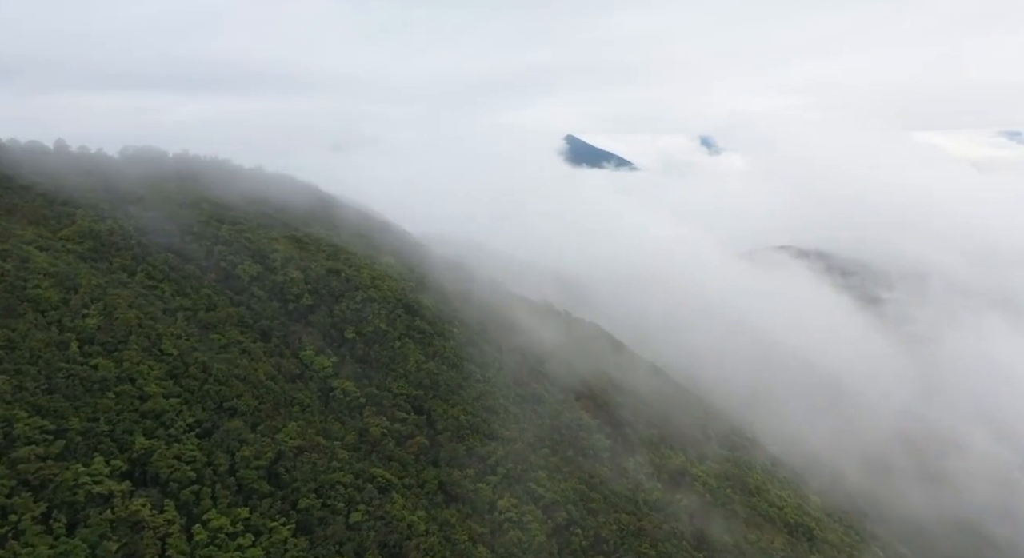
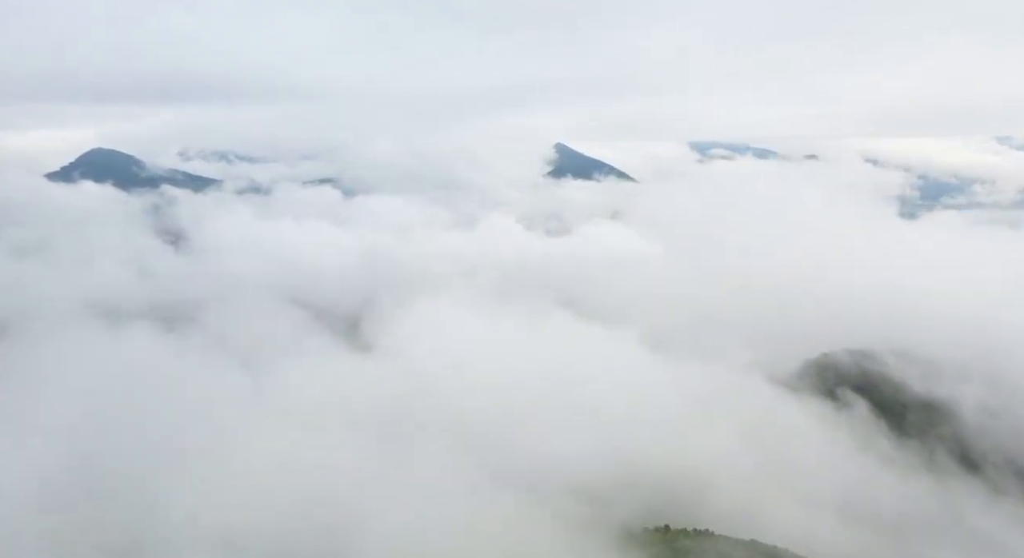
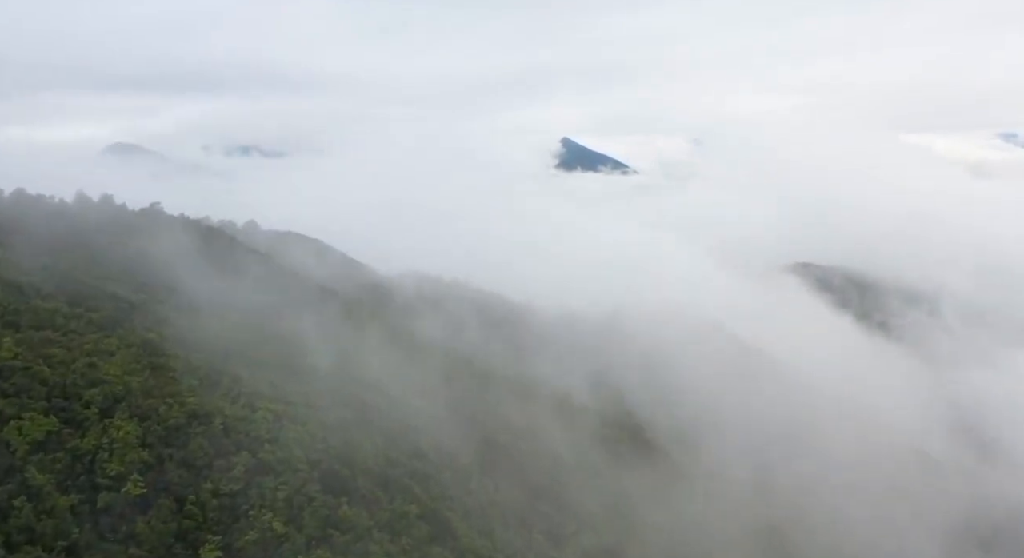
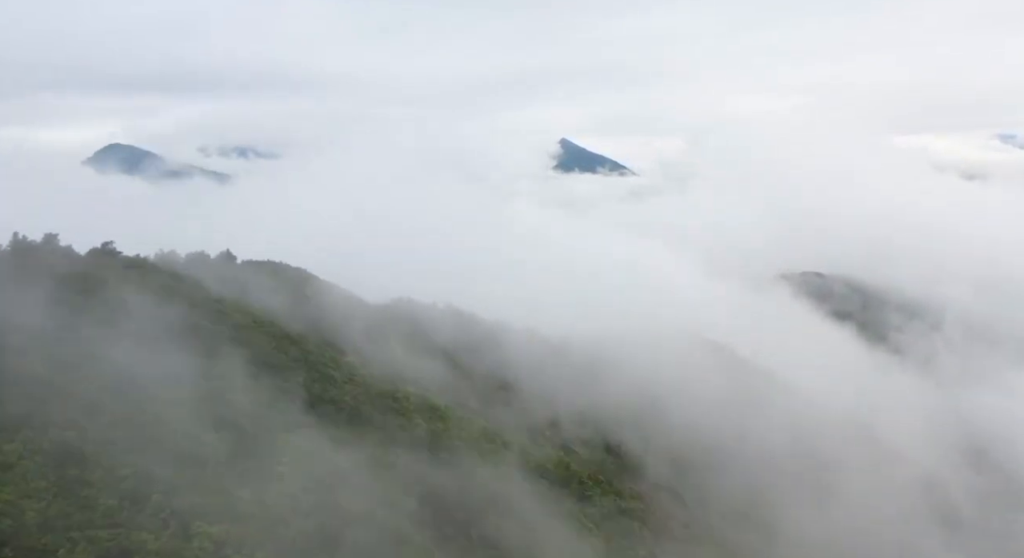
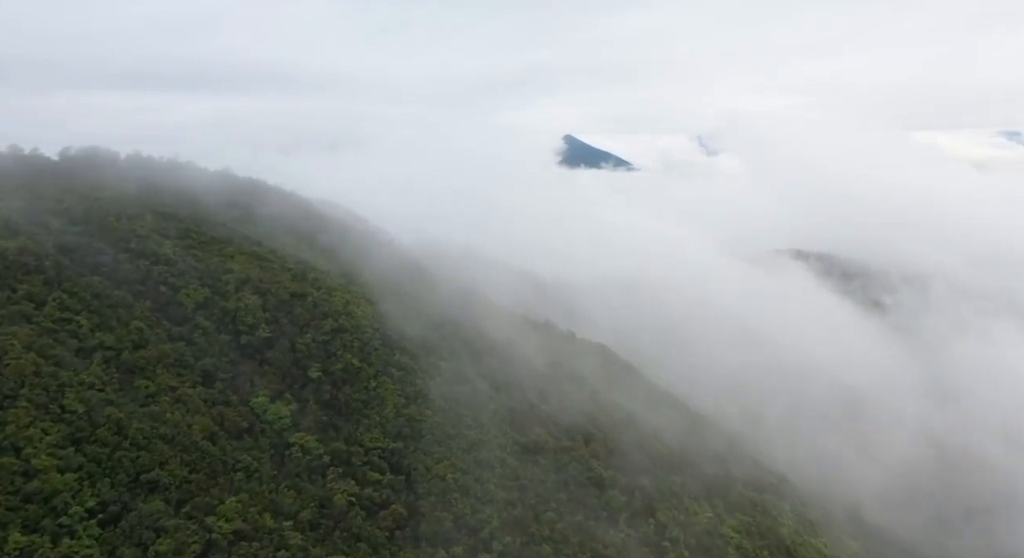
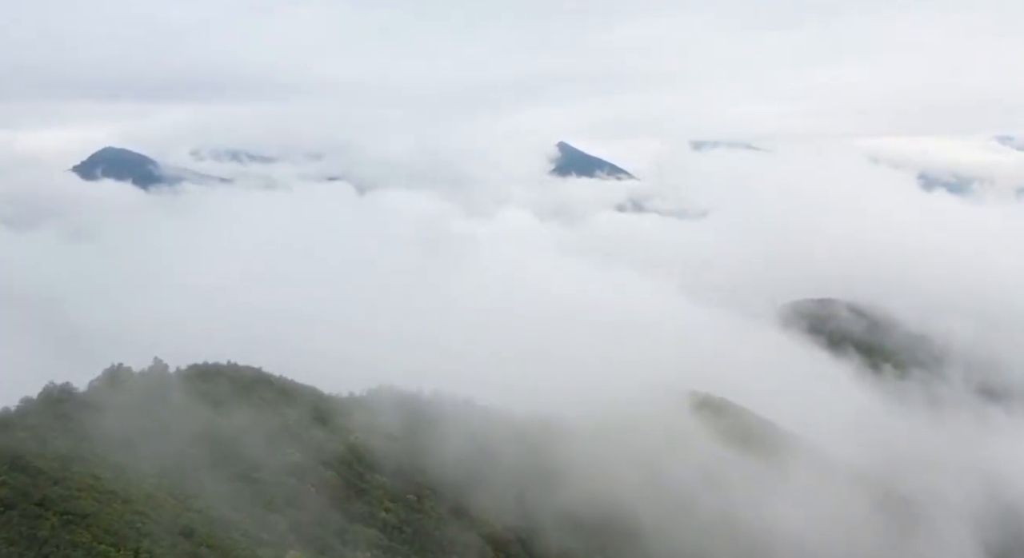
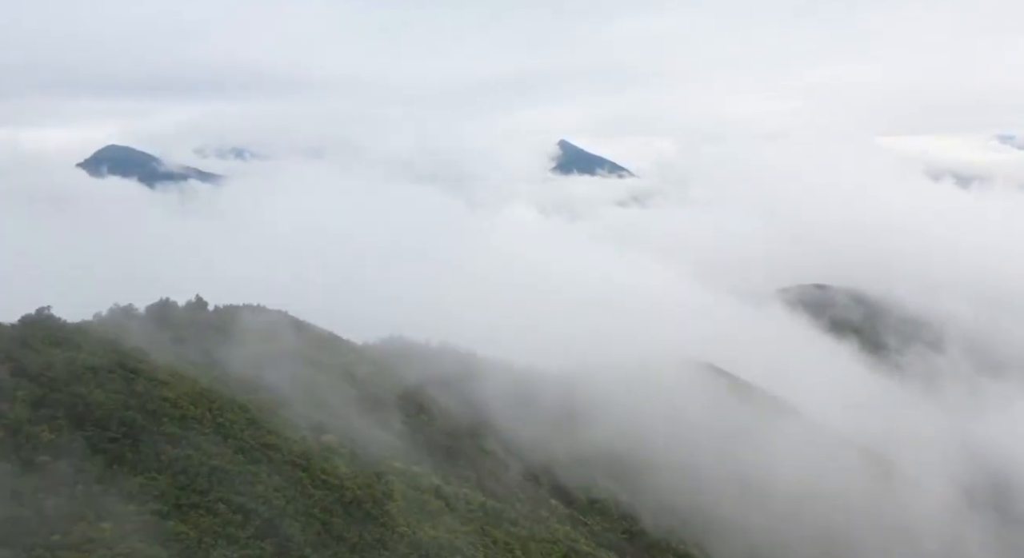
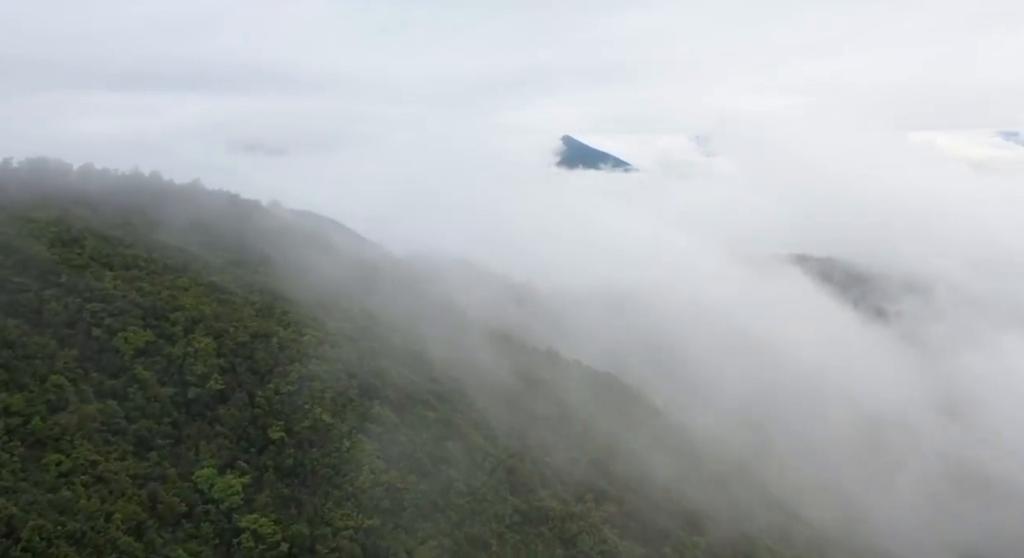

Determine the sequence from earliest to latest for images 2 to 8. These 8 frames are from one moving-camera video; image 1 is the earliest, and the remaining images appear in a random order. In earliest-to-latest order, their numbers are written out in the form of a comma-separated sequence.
5, 8, 3, 4, 7, 6, 2
